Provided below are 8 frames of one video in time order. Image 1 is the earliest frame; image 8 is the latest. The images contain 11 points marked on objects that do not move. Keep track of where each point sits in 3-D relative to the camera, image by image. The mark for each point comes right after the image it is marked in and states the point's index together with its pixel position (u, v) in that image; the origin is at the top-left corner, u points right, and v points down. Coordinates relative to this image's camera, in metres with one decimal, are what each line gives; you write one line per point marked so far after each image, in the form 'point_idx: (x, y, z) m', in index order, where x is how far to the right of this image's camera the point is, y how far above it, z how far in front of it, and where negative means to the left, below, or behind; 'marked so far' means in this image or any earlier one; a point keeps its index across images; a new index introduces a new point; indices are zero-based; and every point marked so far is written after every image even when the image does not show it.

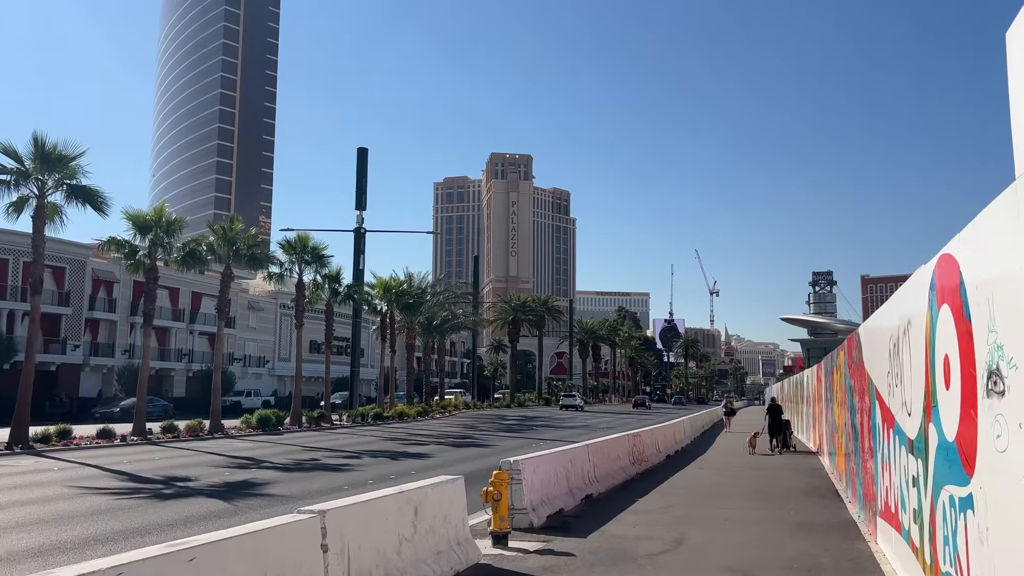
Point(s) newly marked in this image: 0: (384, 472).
0: (-2.9, -4.1, +17.9) m
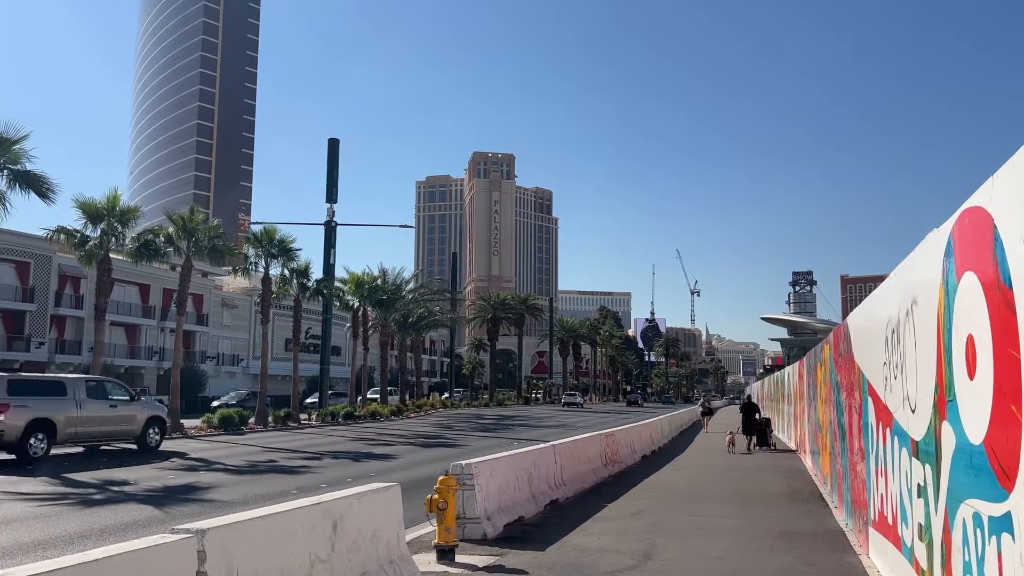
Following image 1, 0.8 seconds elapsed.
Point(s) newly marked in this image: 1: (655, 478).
0: (-3.6, -3.9, +16.9) m
1: (+2.8, -3.8, +15.9) m
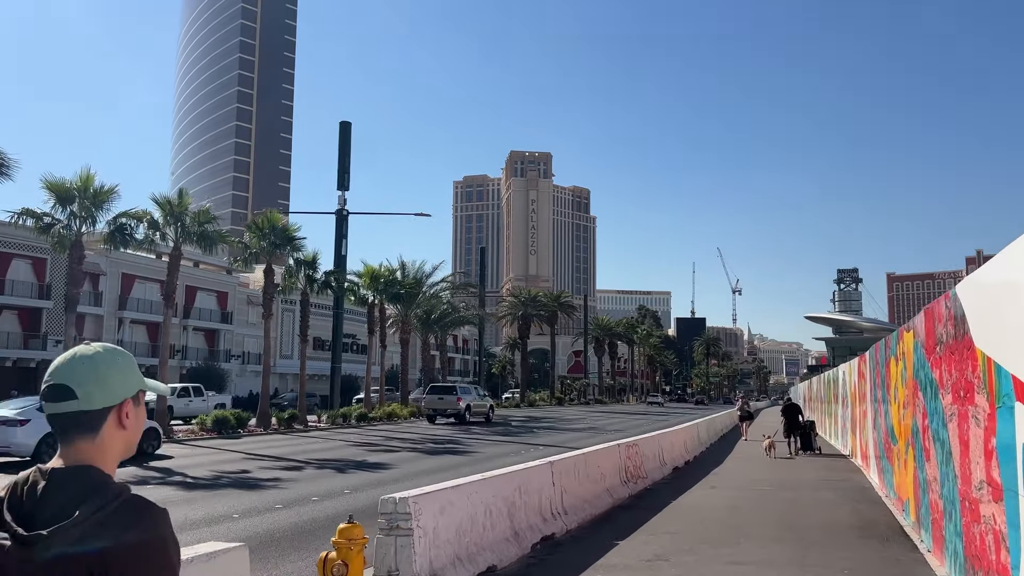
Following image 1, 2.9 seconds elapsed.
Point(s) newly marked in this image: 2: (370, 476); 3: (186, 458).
0: (-3.6, -3.6, +14.2) m
1: (+2.8, -3.4, +13.0) m
2: (-2.9, -3.9, +16.9) m
3: (-7.8, -4.1, +19.4) m
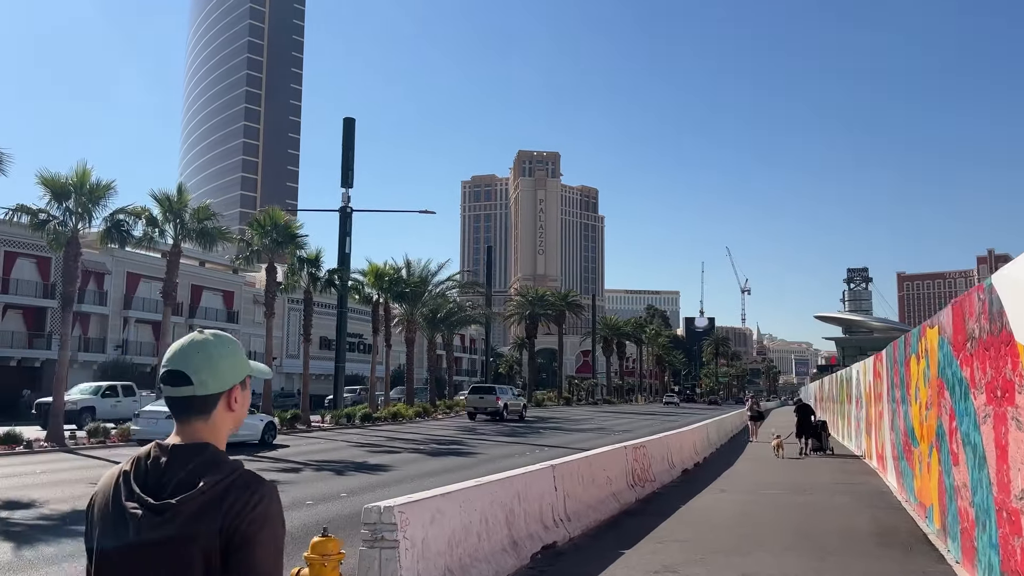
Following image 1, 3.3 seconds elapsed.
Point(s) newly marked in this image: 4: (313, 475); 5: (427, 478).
0: (-3.5, -3.5, +13.8) m
1: (+2.8, -3.3, +12.5) m
2: (-2.8, -3.9, +16.5) m
3: (-7.7, -4.0, +19.0) m
4: (-4.2, -3.9, +17.0) m
5: (-1.8, -3.9, +16.9) m
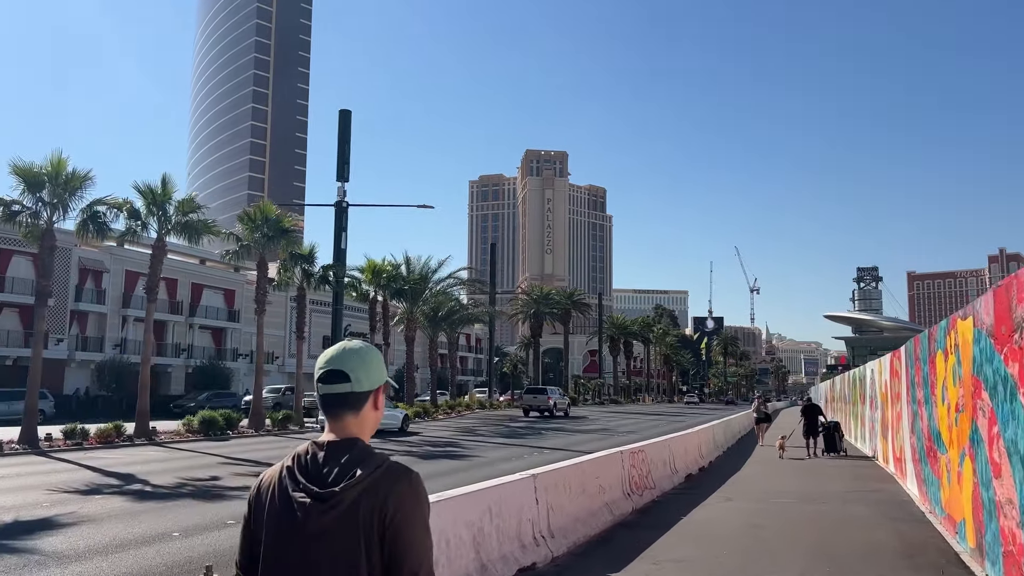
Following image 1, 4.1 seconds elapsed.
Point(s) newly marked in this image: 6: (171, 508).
0: (-3.7, -3.4, +12.7) m
1: (+2.6, -3.2, +11.4) m
2: (-3.0, -3.7, +15.4) m
3: (-7.8, -3.9, +18.0) m
4: (-4.3, -3.8, +16.0) m
5: (-1.9, -3.8, +15.8) m
6: (-5.1, -3.3, +12.1) m
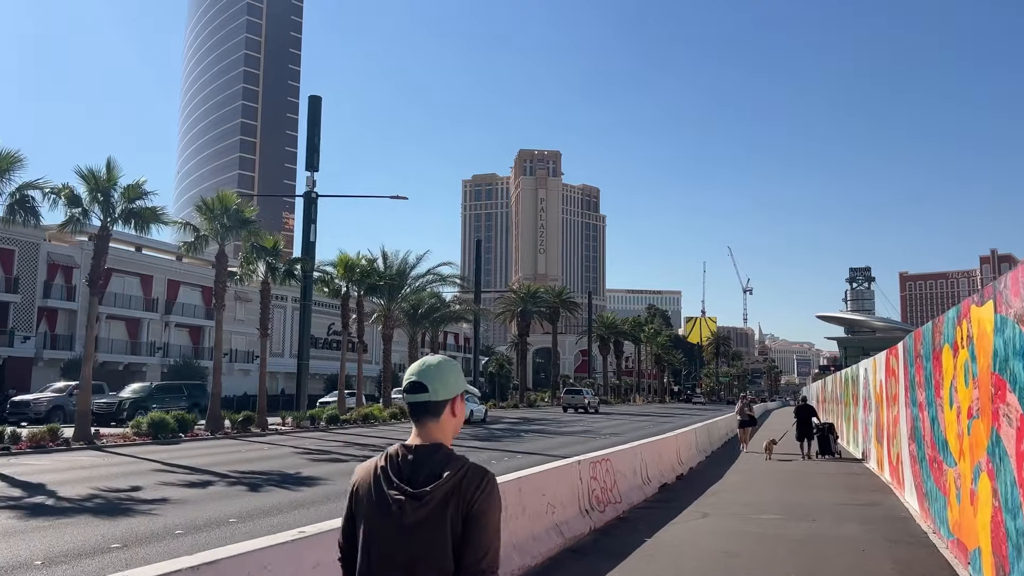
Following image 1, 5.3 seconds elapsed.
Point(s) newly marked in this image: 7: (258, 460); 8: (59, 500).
0: (-4.5, -3.2, +11.1) m
1: (+1.9, -3.0, +9.8) m
2: (-3.8, -3.5, +13.8) m
3: (-8.6, -3.7, +16.3) m
4: (-5.1, -3.6, +14.4) m
5: (-2.7, -3.6, +14.2) m
6: (-5.8, -3.1, +10.5) m
7: (-6.0, -4.1, +19.1) m
8: (-7.1, -3.3, +12.7) m
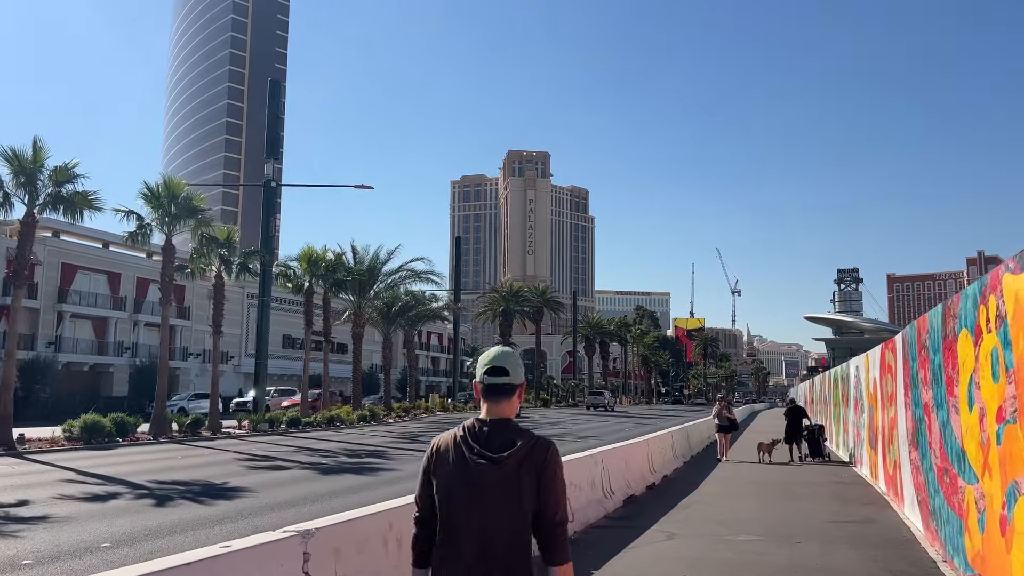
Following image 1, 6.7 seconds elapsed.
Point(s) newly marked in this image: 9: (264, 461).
0: (-5.3, -2.9, +9.3) m
1: (+1.1, -2.8, +8.1) m
2: (-4.6, -3.3, +12.0) m
3: (-9.5, -3.4, +14.5) m
4: (-6.0, -3.3, +12.5) m
5: (-3.5, -3.4, +12.4) m
6: (-6.6, -2.8, +8.7) m
7: (-6.9, -3.8, +17.3) m
8: (-7.9, -3.1, +10.8) m
9: (-6.0, -4.2, +19.8) m
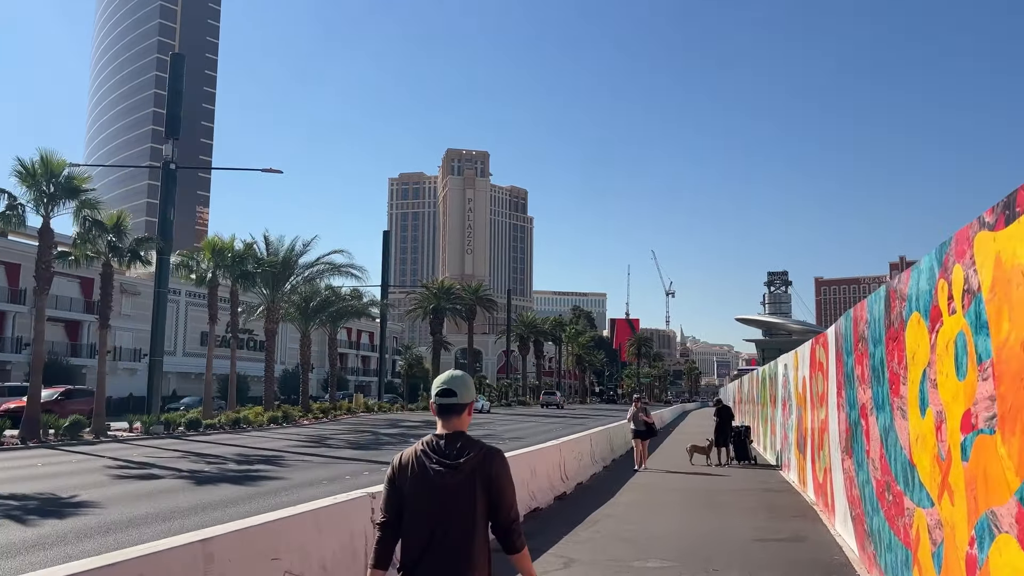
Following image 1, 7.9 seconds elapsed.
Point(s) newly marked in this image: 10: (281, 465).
0: (-6.5, -2.6, +7.2) m
1: (-0.1, -2.6, +6.5) m
2: (-6.1, -3.0, +10.0) m
3: (-11.2, -3.1, +12.1) m
4: (-7.5, -3.1, +10.4) m
5: (-5.1, -3.1, +10.5) m
6: (-7.8, -2.5, +6.5) m
7: (-8.8, -3.5, +15.1) m
8: (-9.3, -2.8, +8.6) m
9: (-8.1, -3.9, +17.7) m
10: (-5.4, -4.1, +18.7) m
